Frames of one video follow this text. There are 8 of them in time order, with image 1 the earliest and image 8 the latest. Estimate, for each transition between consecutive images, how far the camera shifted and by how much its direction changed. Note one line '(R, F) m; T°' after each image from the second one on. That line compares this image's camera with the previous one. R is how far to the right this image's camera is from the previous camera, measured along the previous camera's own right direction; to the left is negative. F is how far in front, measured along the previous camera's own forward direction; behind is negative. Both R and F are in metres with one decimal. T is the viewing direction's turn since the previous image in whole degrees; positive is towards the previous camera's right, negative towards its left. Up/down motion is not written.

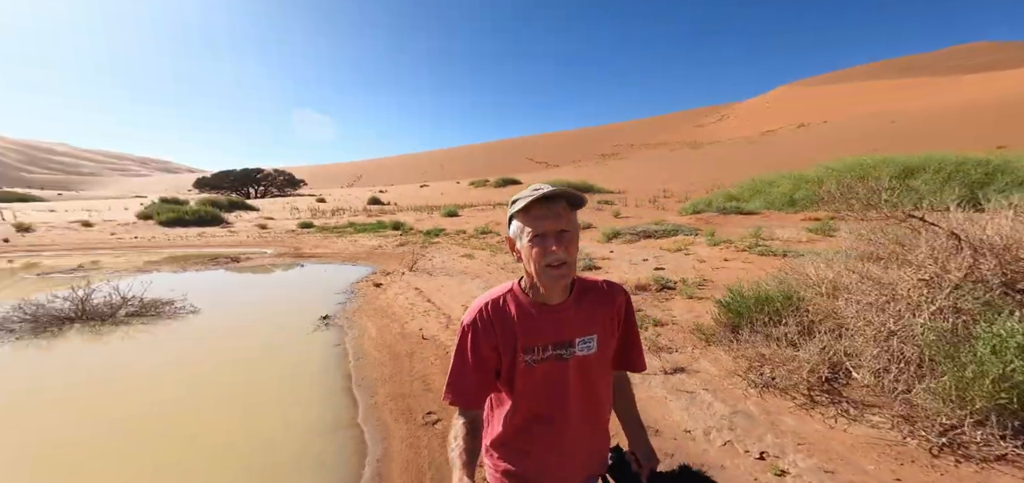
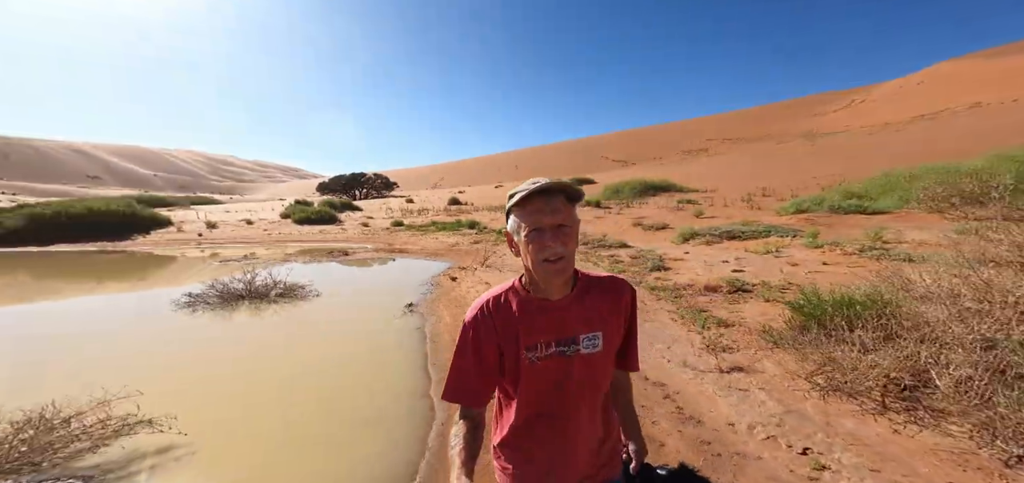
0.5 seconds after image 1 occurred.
(+0.2, -0.3) m; -12°
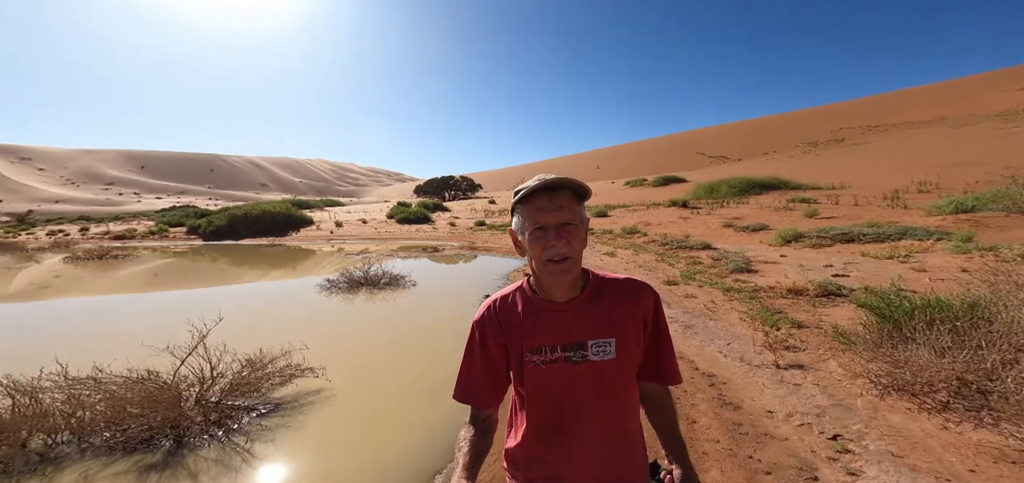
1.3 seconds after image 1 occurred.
(+0.3, -0.4) m; -13°
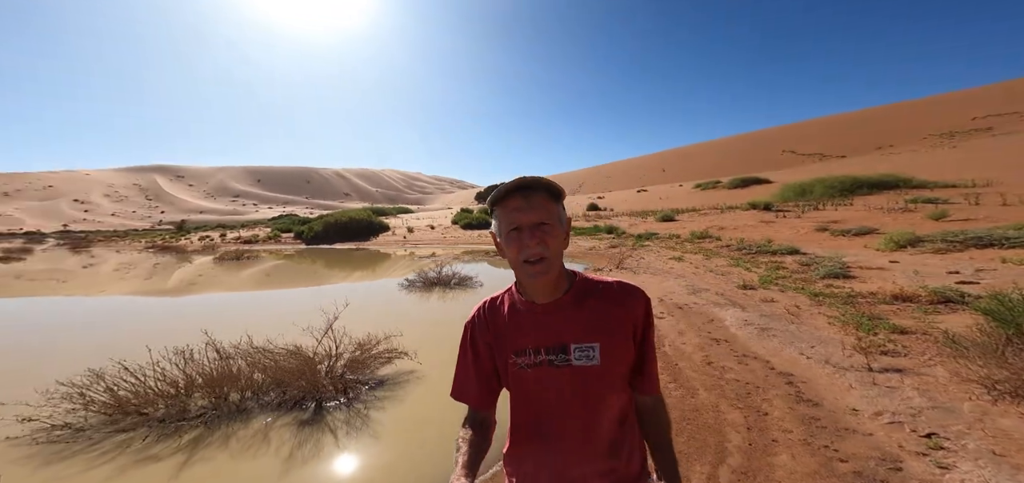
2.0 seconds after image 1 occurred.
(-0.1, -0.3) m; -10°
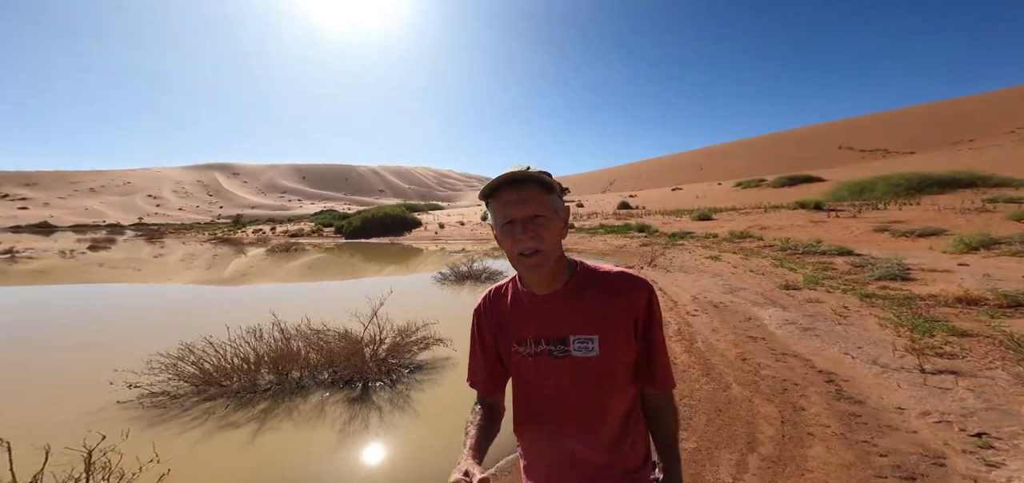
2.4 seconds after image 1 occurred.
(0.0, -0.1) m; -5°
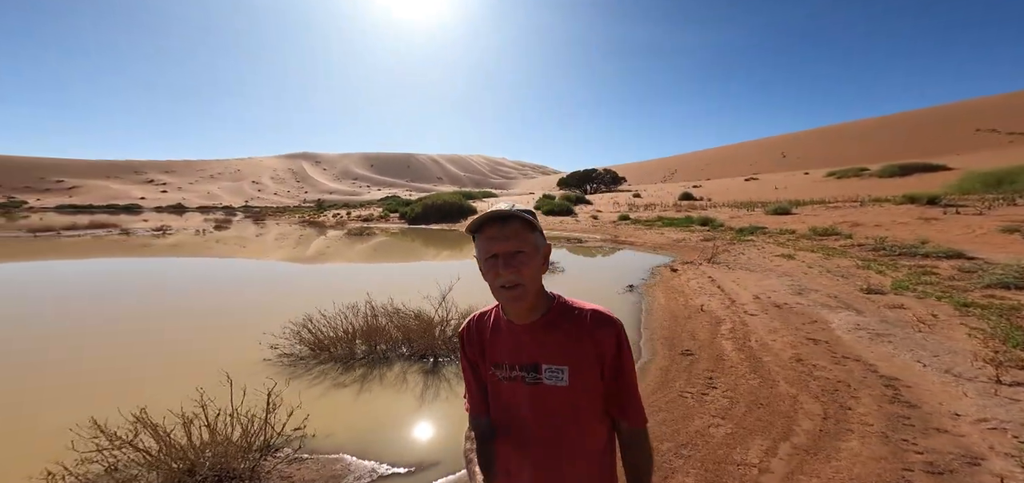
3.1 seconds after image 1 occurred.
(0.0, -0.3) m; -8°
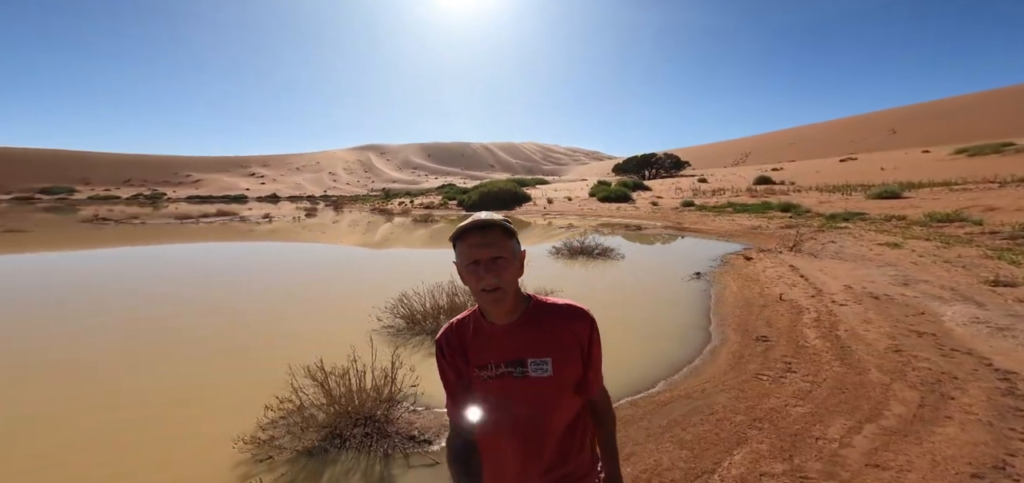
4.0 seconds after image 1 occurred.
(-0.2, -0.3) m; -9°
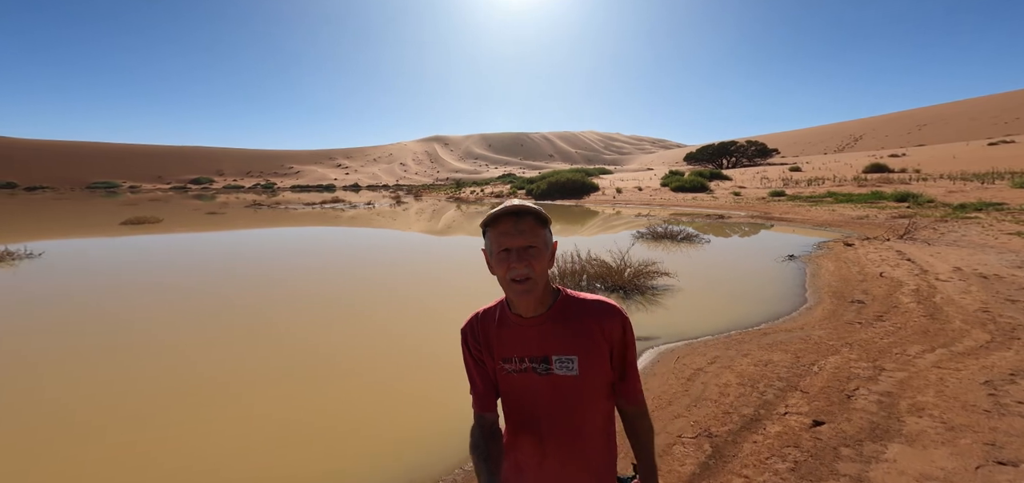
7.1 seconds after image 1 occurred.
(-0.9, -1.4) m; -10°
